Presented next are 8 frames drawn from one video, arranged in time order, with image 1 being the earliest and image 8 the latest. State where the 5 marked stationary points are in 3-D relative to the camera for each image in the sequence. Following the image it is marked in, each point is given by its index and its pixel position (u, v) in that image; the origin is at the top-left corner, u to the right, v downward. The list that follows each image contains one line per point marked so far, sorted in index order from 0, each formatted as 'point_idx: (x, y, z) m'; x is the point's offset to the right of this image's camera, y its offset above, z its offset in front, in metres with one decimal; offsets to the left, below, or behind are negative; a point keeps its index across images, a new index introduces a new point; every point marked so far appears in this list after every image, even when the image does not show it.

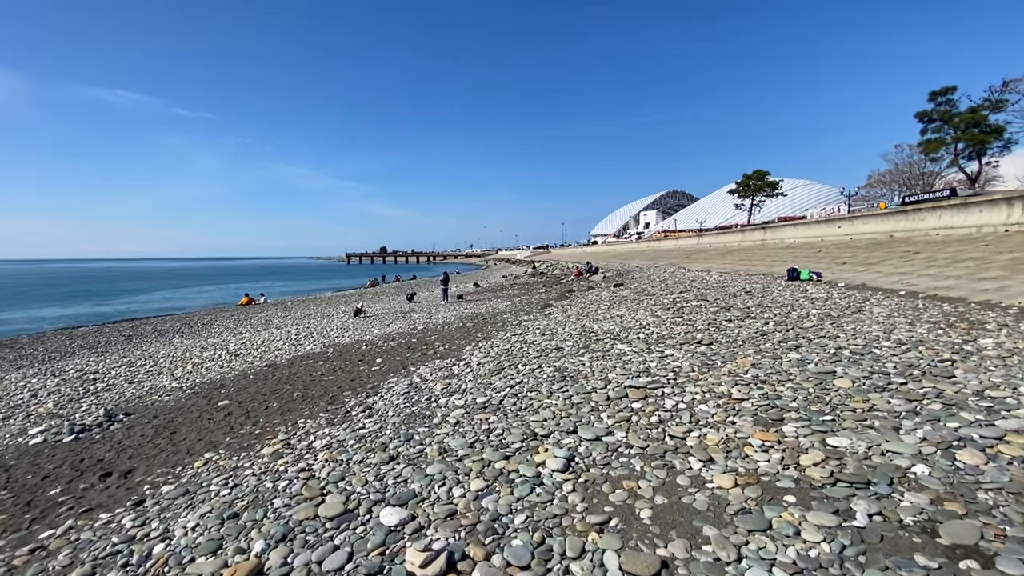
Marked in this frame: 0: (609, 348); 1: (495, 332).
0: (+1.9, -1.2, +9.6) m
1: (-0.5, -1.3, +14.5) m
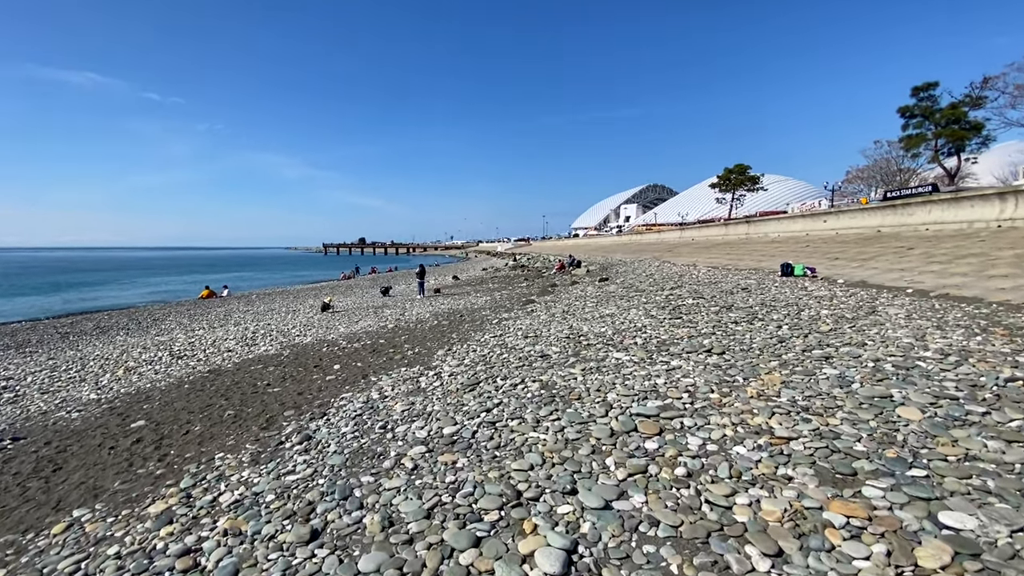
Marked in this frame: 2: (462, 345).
0: (+1.6, -1.2, +8.2) m
1: (-1.1, -1.2, +13.0) m
2: (-1.2, -1.3, +11.2) m
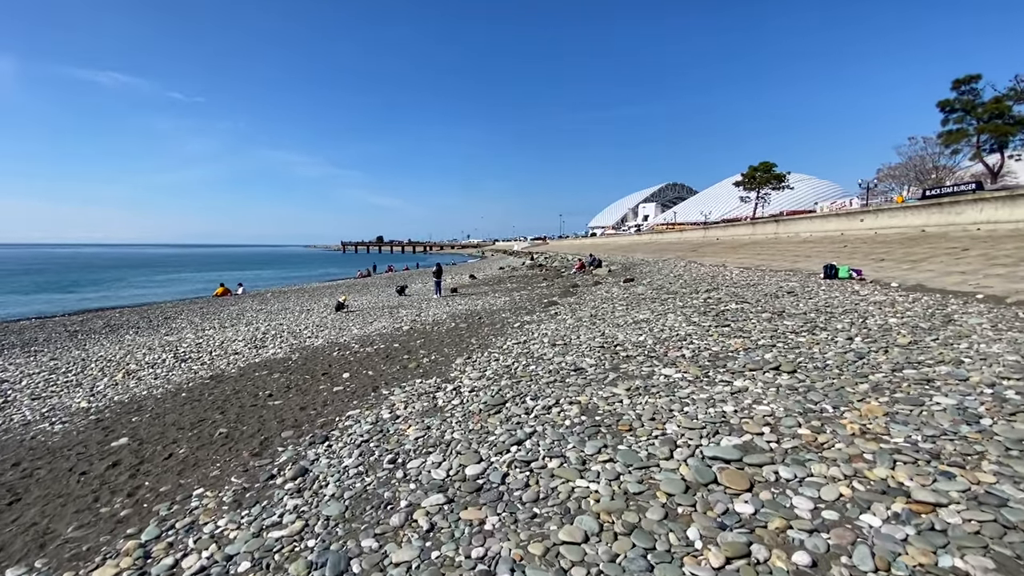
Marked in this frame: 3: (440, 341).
0: (+2.0, -1.2, +7.1) m
1: (-0.5, -1.3, +12.0) m
2: (-0.6, -1.4, +10.2) m
3: (-1.9, -1.4, +12.7) m
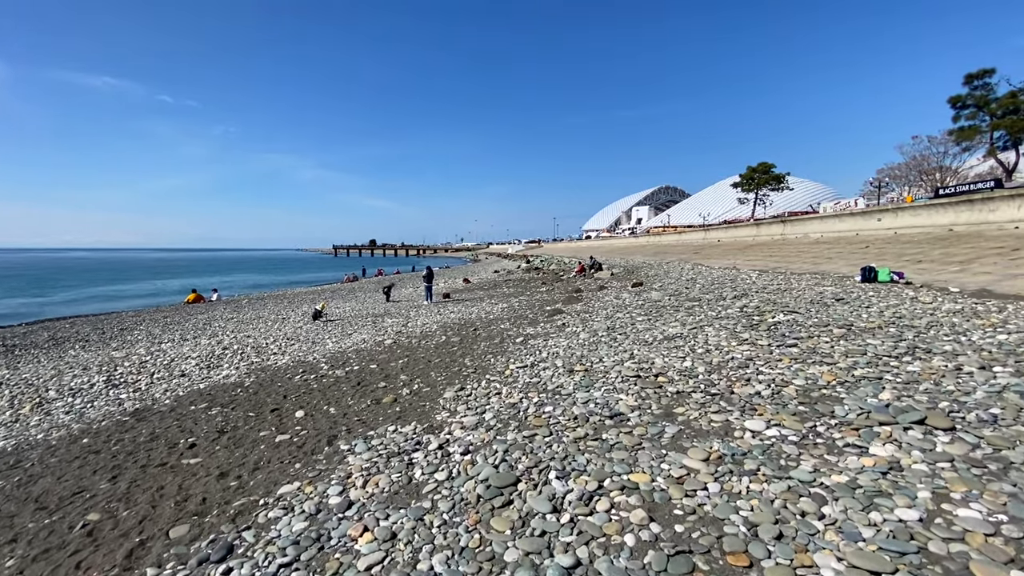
0: (+2.1, -1.4, +4.9) m
1: (-0.4, -1.4, +9.7) m
2: (-0.5, -1.5, +7.9) m
3: (-1.8, -1.6, +10.4) m
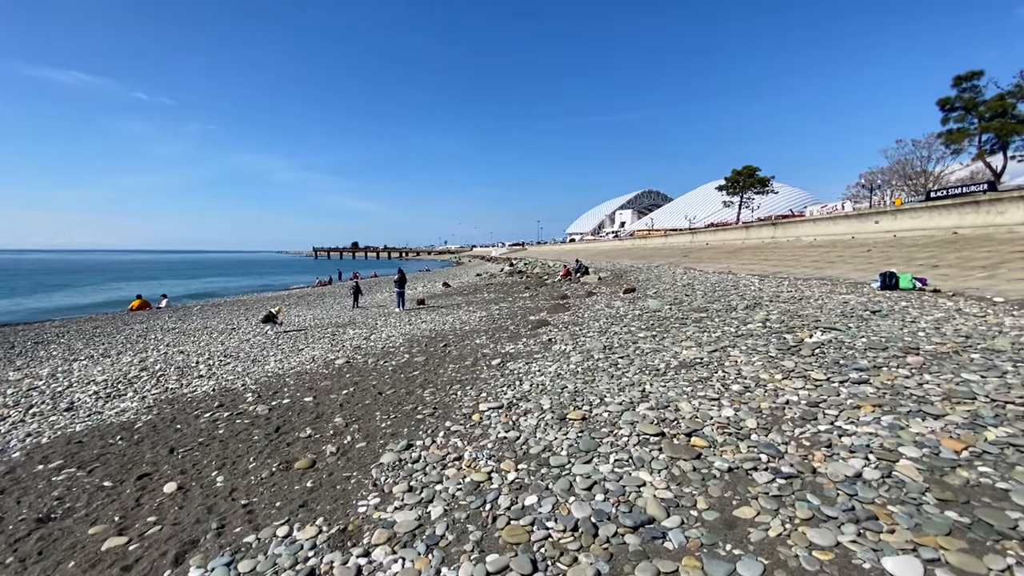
0: (+1.9, -1.5, +2.7) m
1: (-0.8, -1.6, +7.5) m
2: (-0.9, -1.7, +5.7) m
3: (-2.3, -1.8, +8.1) m
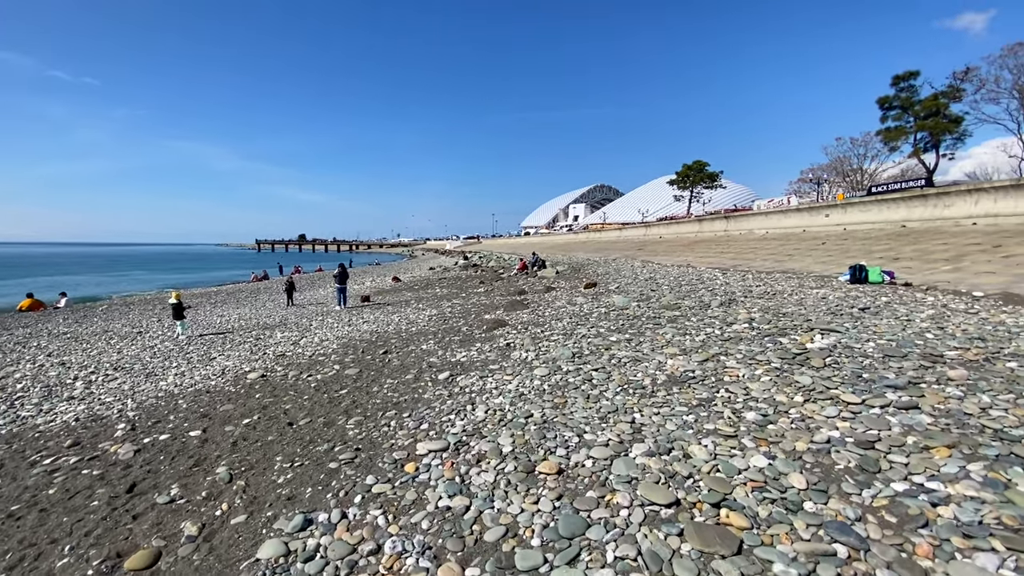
0: (+1.7, -1.6, +1.3) m
1: (-1.4, -1.6, +5.8) m
2: (-1.3, -1.7, +4.0) m
3: (-2.9, -1.8, +6.3) m
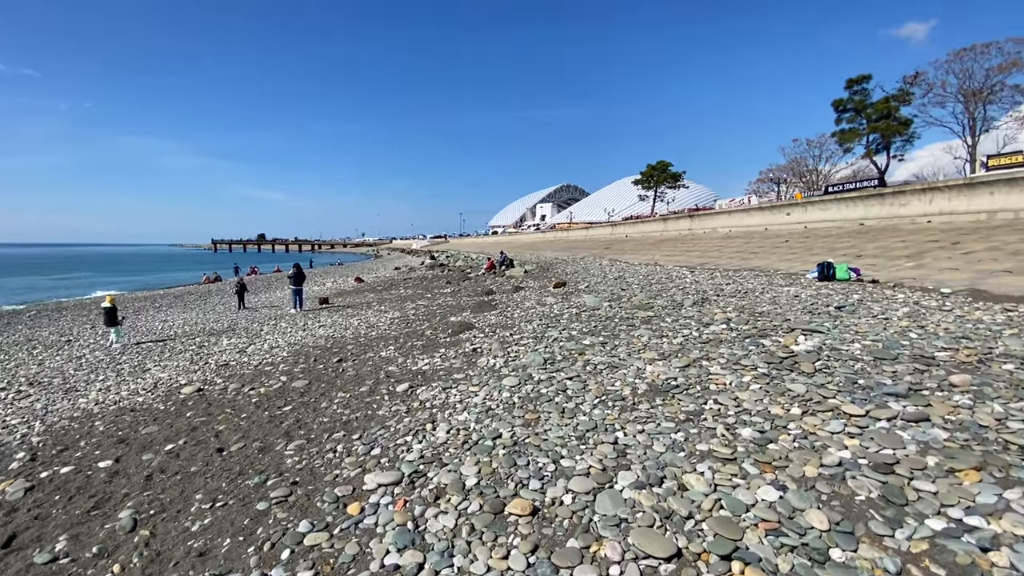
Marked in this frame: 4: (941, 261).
0: (+1.6, -1.6, +0.7) m
1: (-1.8, -1.7, +5.0) m
2: (-1.6, -1.8, +3.2) m
3: (-3.3, -1.8, +5.4) m
4: (+13.0, +0.8, +14.8) m
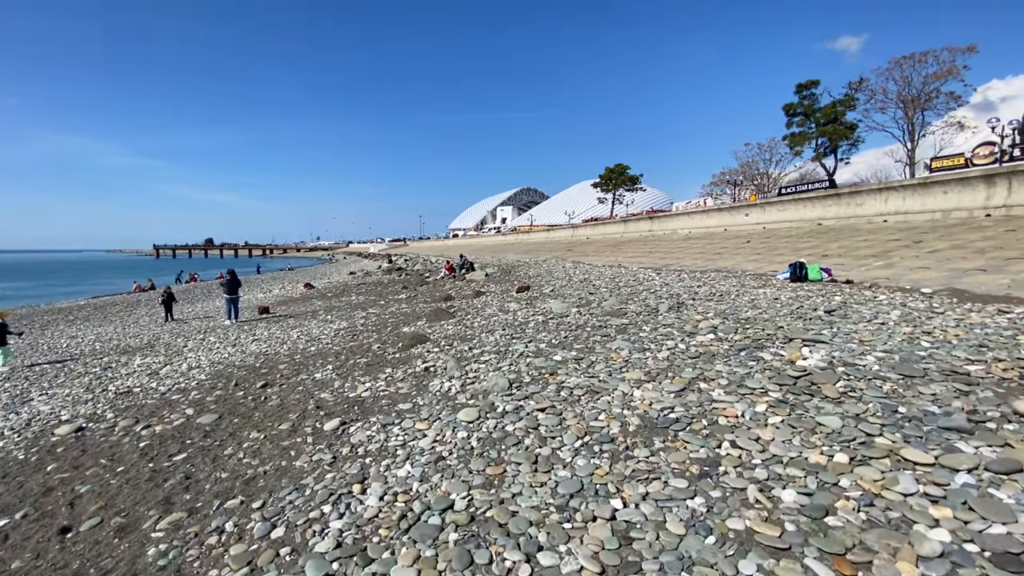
0: (+1.6, -1.6, -0.4) m
1: (-2.1, -1.8, +3.6) m
2: (-1.7, -1.9, +1.8) m
3: (-3.7, -2.0, +3.9) m
4: (+11.8, +0.8, +14.6) m
